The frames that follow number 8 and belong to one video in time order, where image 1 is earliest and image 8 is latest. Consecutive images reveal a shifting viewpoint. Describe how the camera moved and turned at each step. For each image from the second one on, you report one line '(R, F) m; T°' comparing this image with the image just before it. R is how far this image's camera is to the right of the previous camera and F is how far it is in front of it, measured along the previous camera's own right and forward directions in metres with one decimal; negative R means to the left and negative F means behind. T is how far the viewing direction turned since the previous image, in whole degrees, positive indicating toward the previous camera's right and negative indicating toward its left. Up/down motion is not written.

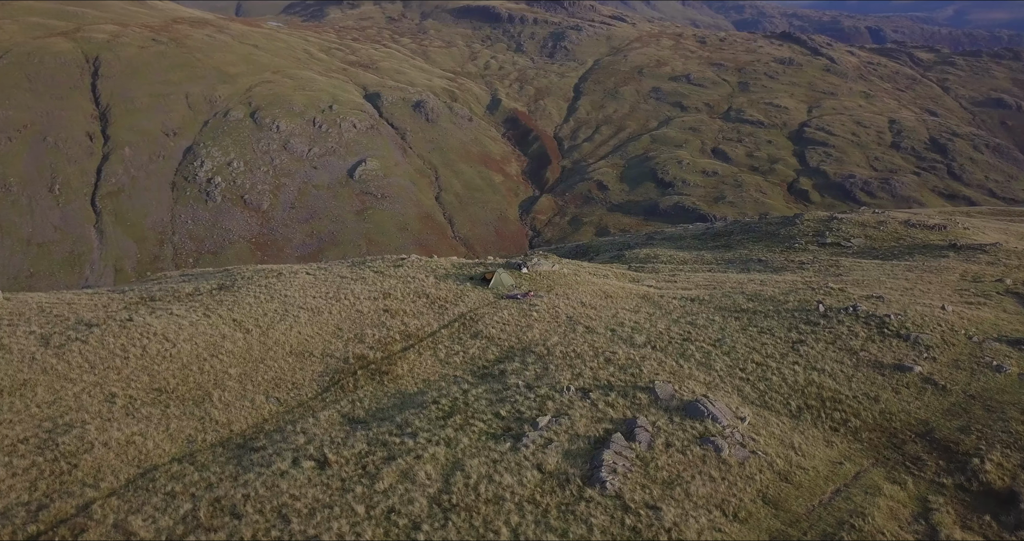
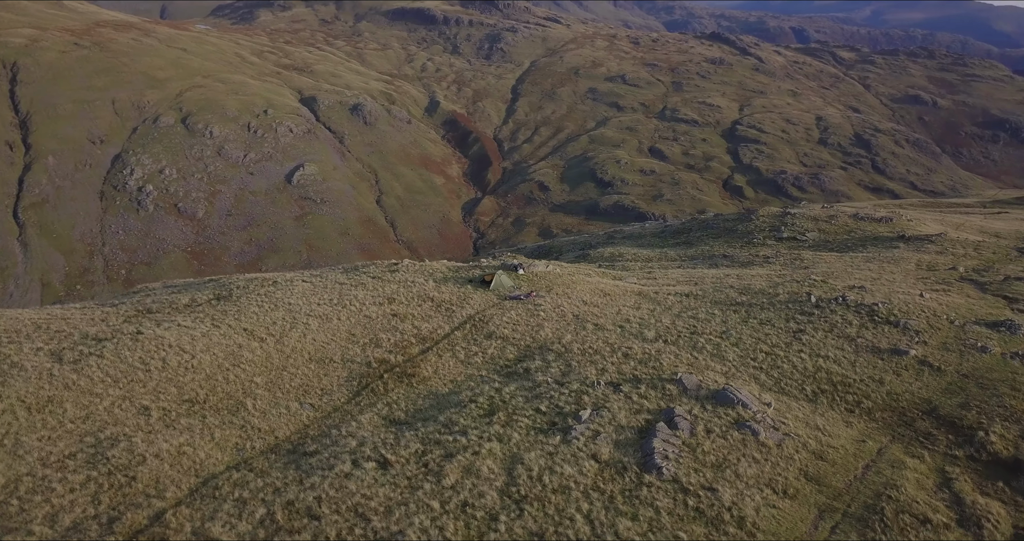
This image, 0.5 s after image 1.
(-2.2, -0.6) m; +4°
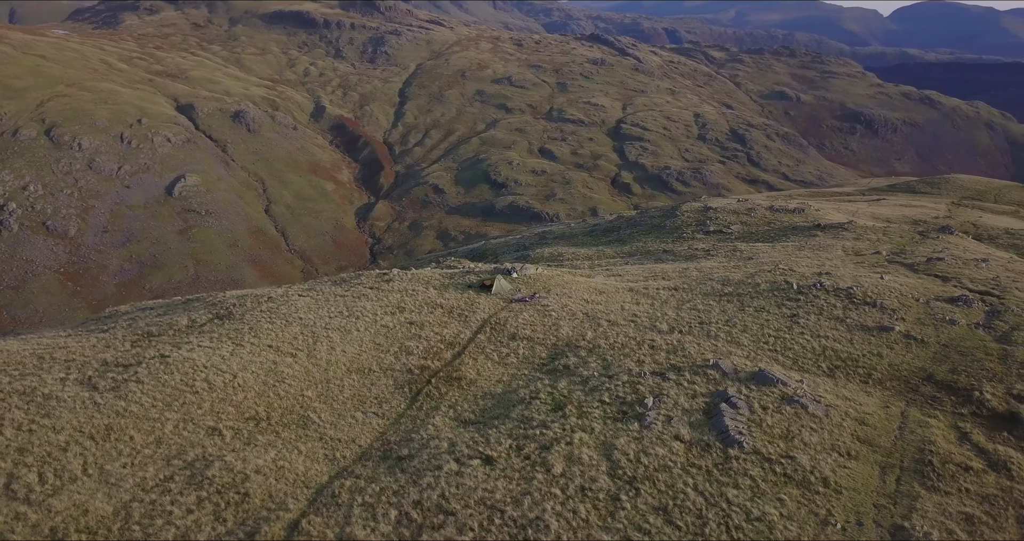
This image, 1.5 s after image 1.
(-4.1, -1.0) m; +8°
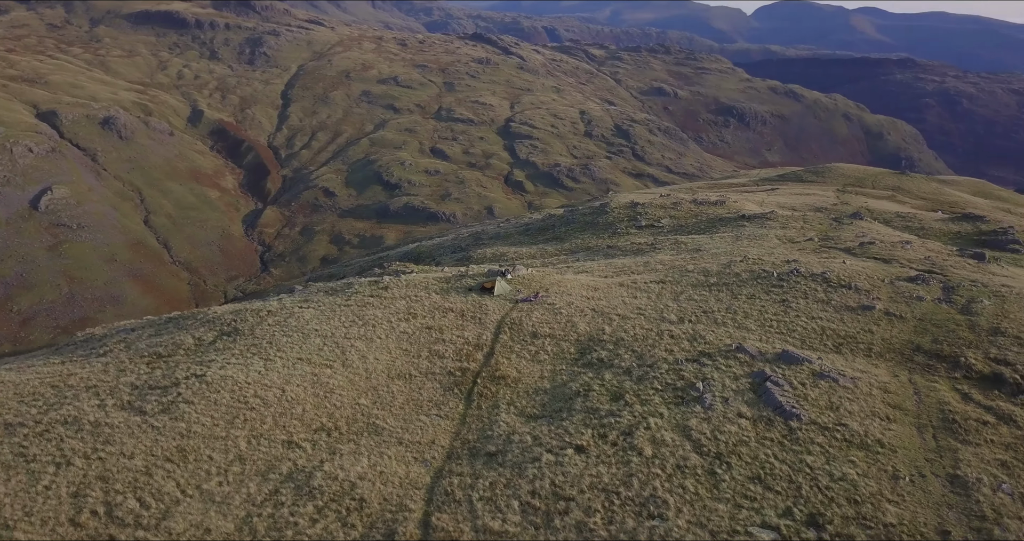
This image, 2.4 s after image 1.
(-4.3, -0.9) m; +8°
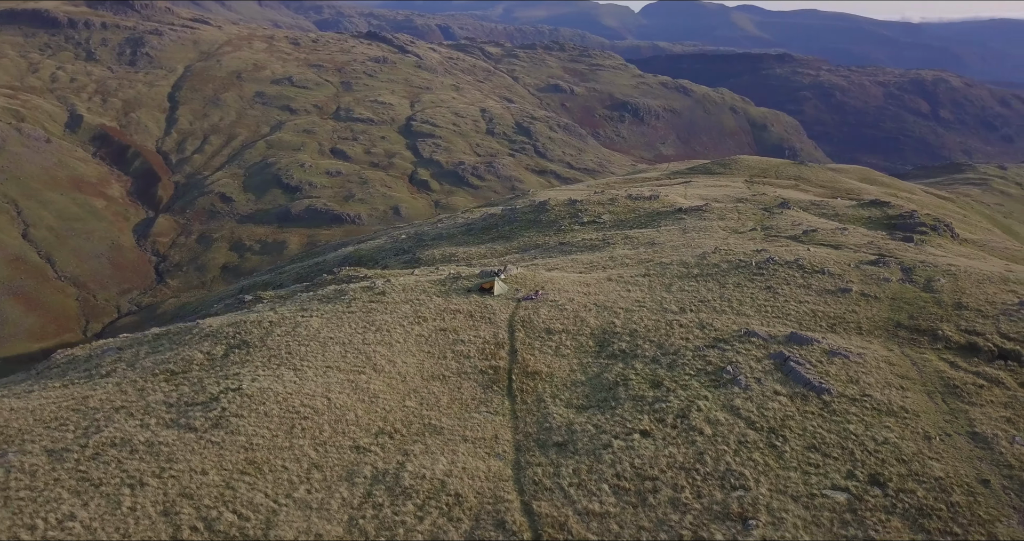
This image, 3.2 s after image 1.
(-3.8, -0.8) m; +7°
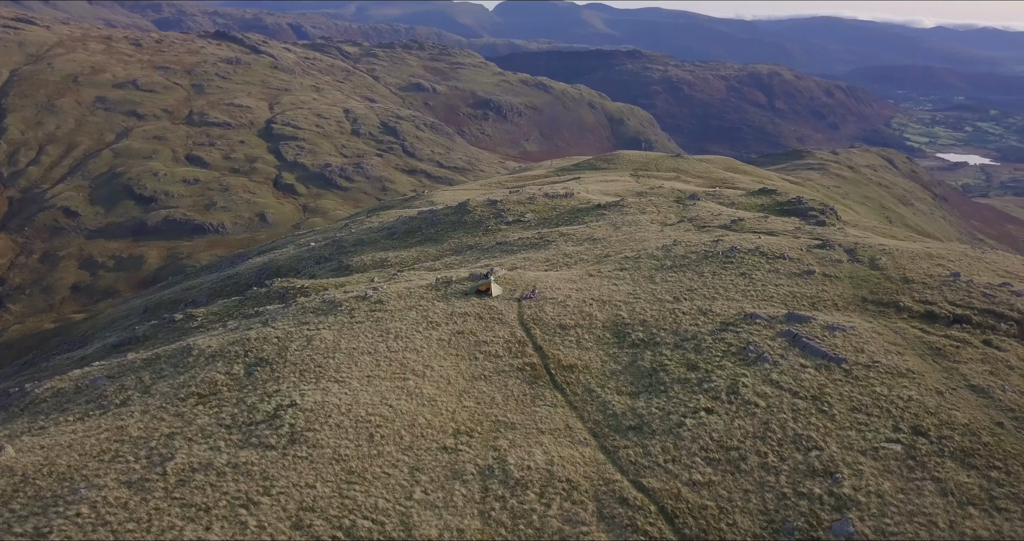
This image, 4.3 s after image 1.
(-5.3, -1.0) m; +10°
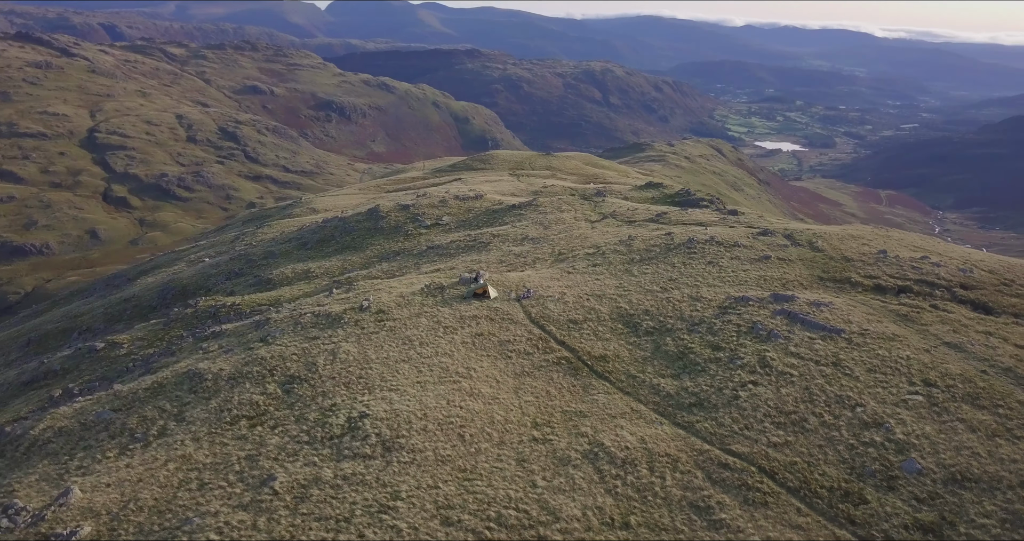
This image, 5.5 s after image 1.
(-6.3, -1.1) m; +11°
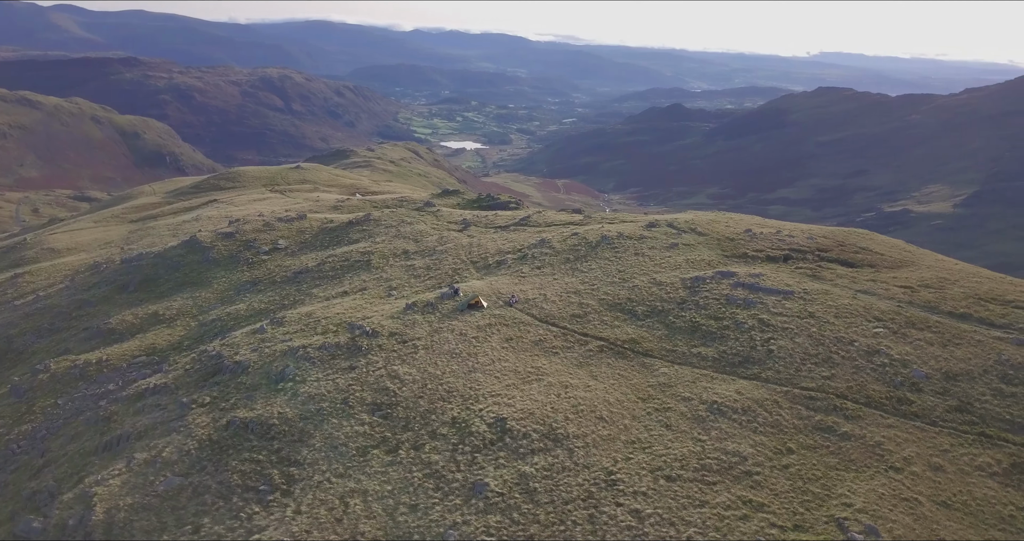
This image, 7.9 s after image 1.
(-13.4, -1.1) m; +22°
